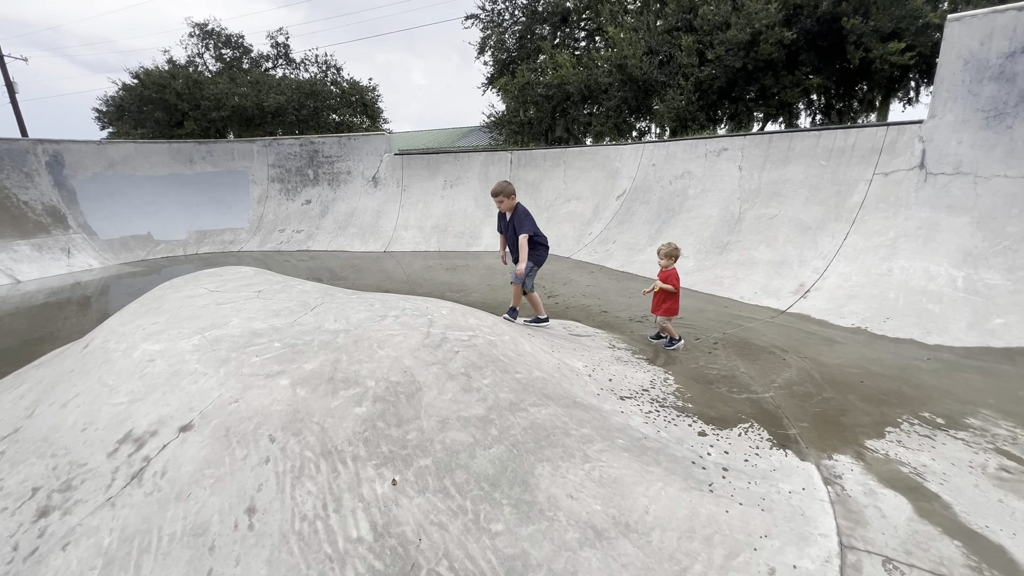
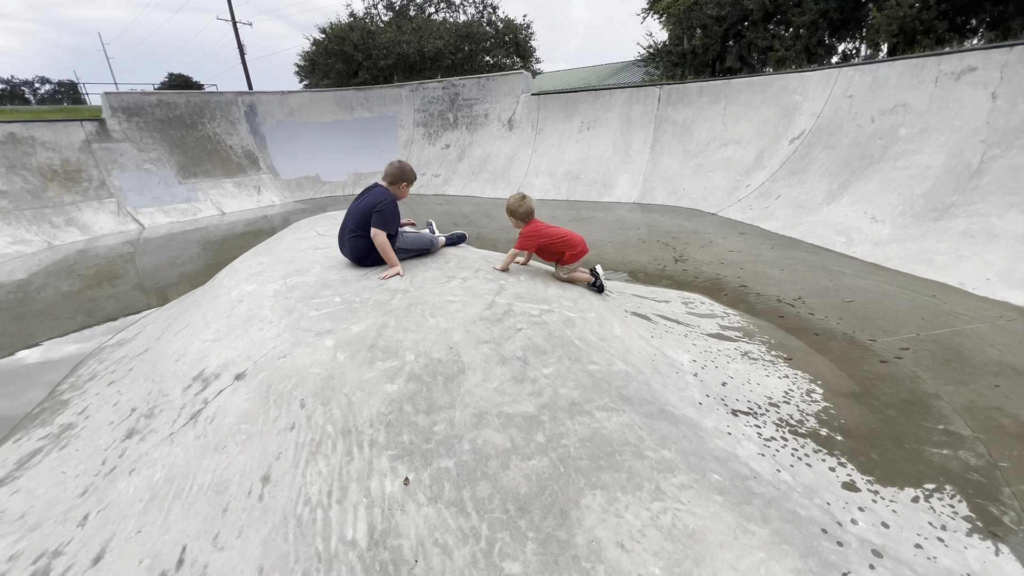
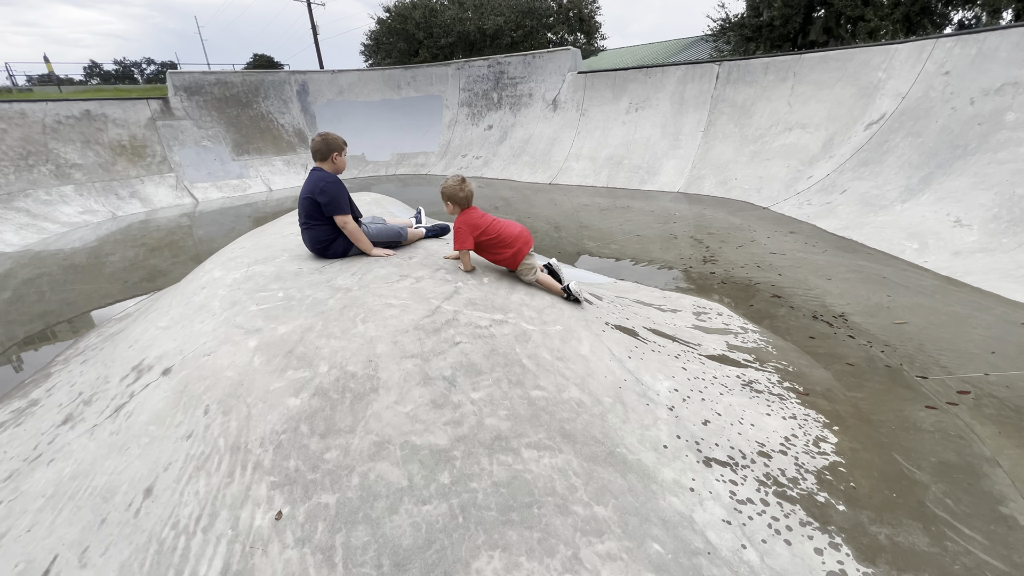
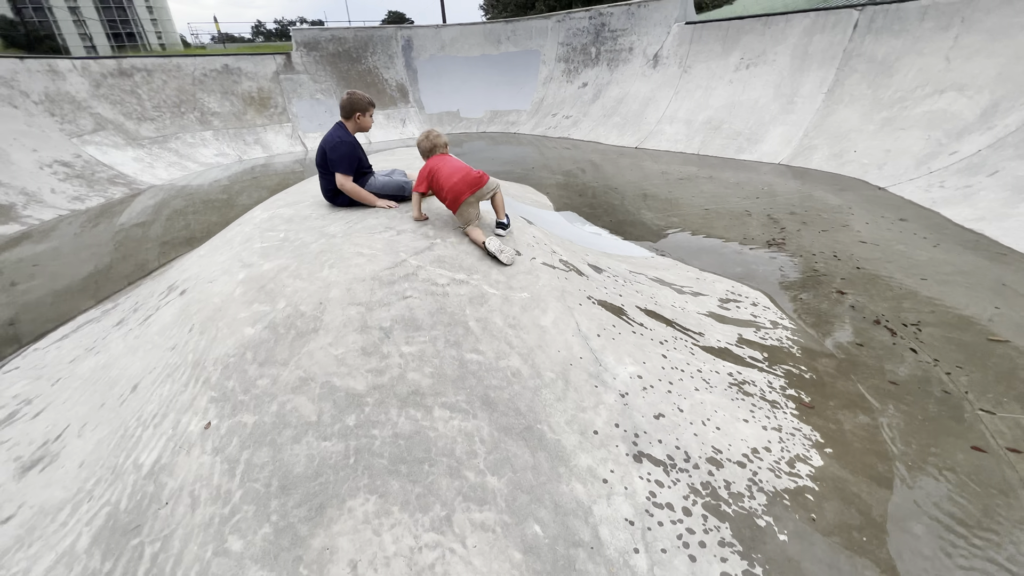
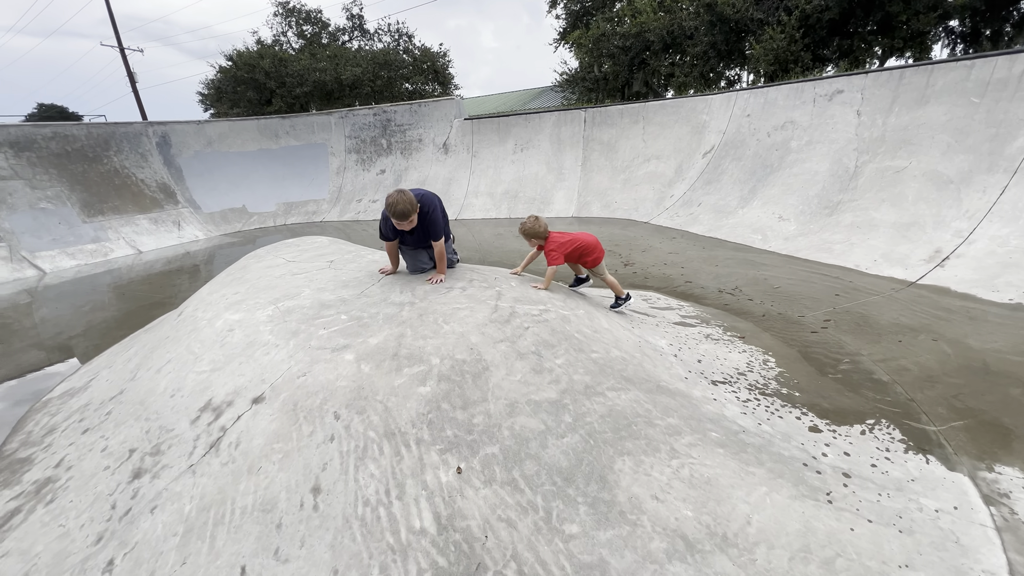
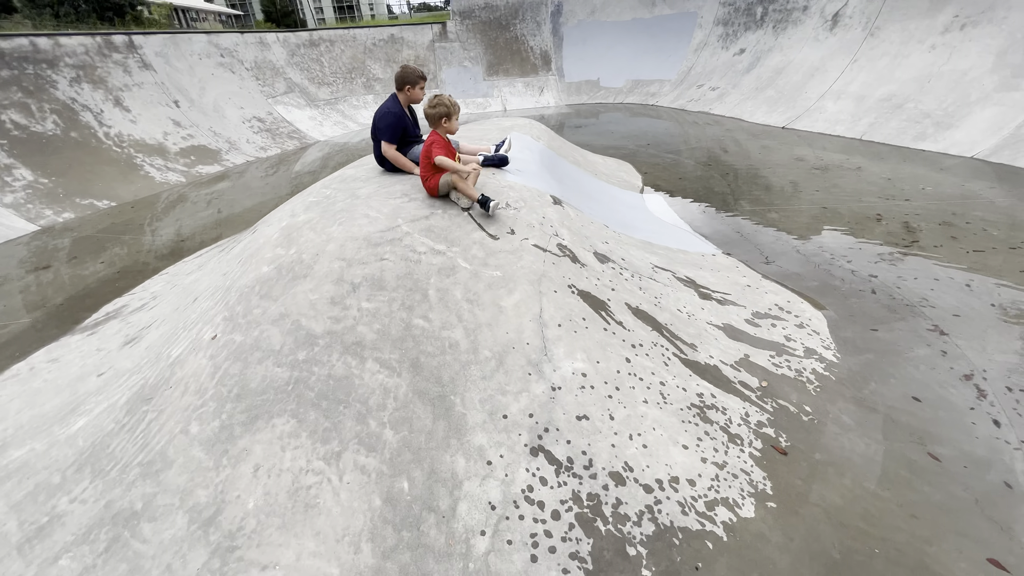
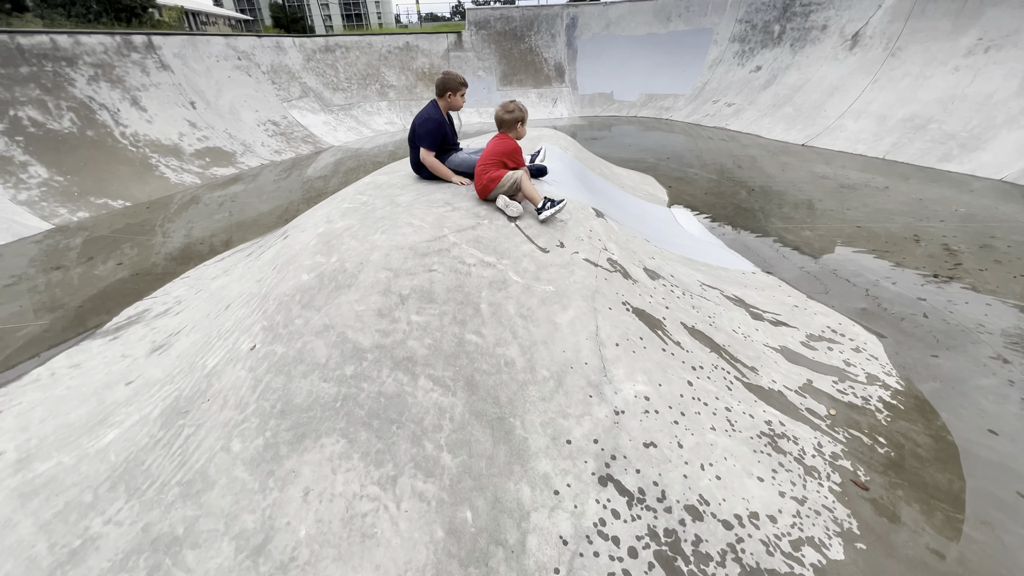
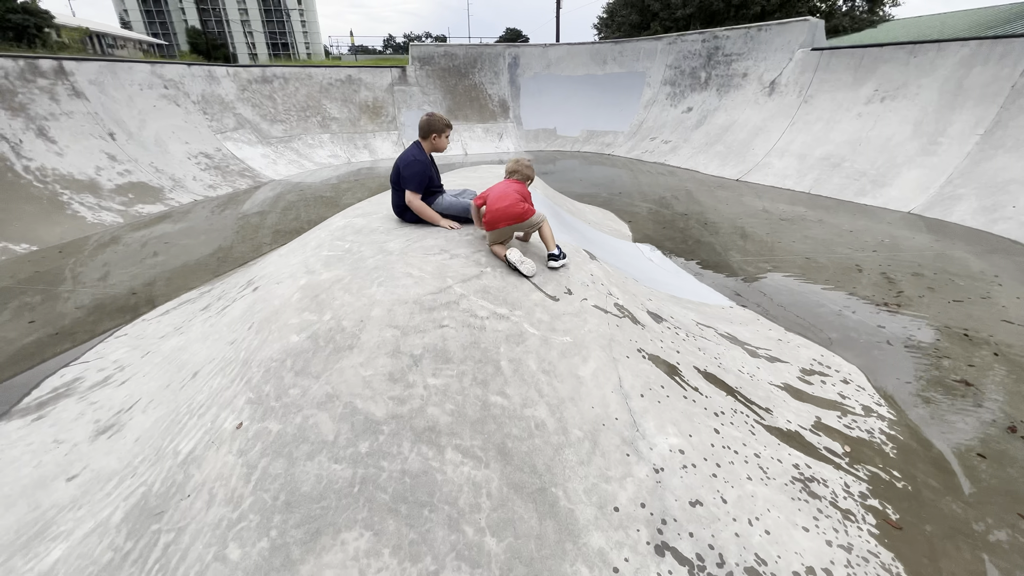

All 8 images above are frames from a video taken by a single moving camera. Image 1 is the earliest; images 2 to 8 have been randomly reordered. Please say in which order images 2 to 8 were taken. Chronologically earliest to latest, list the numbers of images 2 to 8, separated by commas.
5, 2, 3, 4, 8, 7, 6
